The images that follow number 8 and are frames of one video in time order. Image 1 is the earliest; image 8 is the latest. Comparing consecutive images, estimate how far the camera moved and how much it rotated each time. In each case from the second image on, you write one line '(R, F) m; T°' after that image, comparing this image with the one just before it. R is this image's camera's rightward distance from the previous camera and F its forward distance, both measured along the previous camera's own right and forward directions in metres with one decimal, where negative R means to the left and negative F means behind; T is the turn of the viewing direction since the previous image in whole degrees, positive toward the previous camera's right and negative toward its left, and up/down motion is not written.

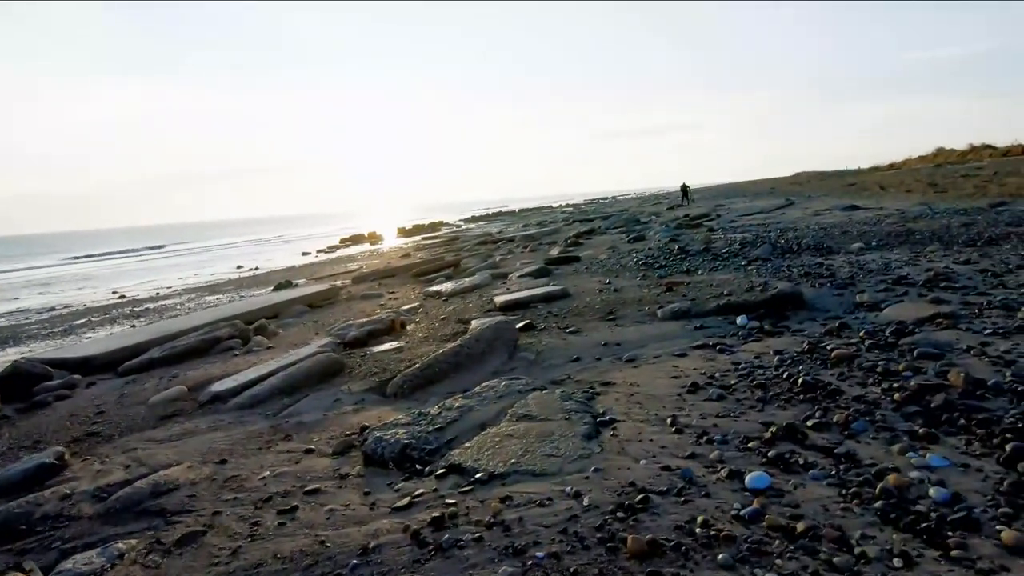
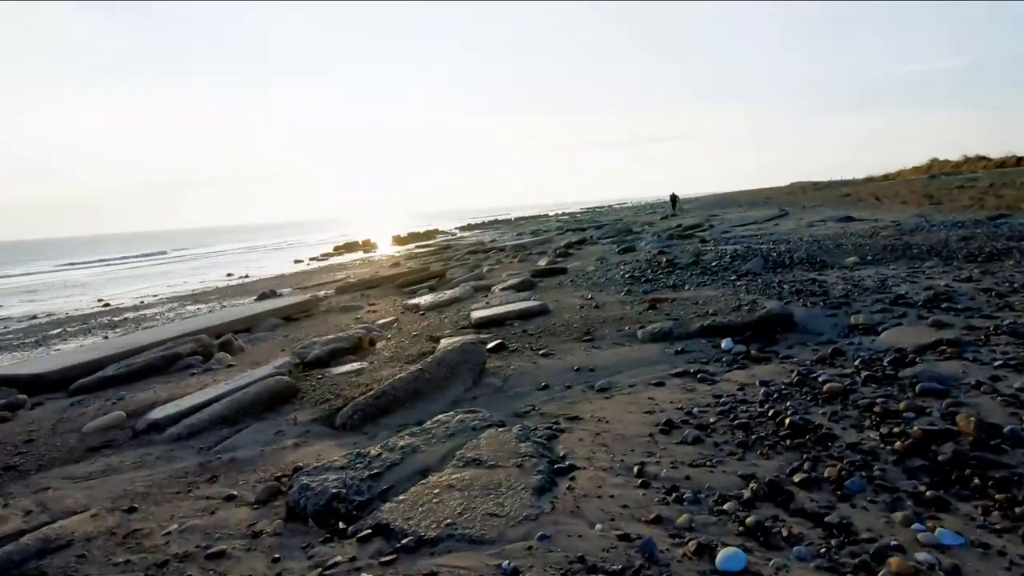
(+0.3, +0.4) m; 0°
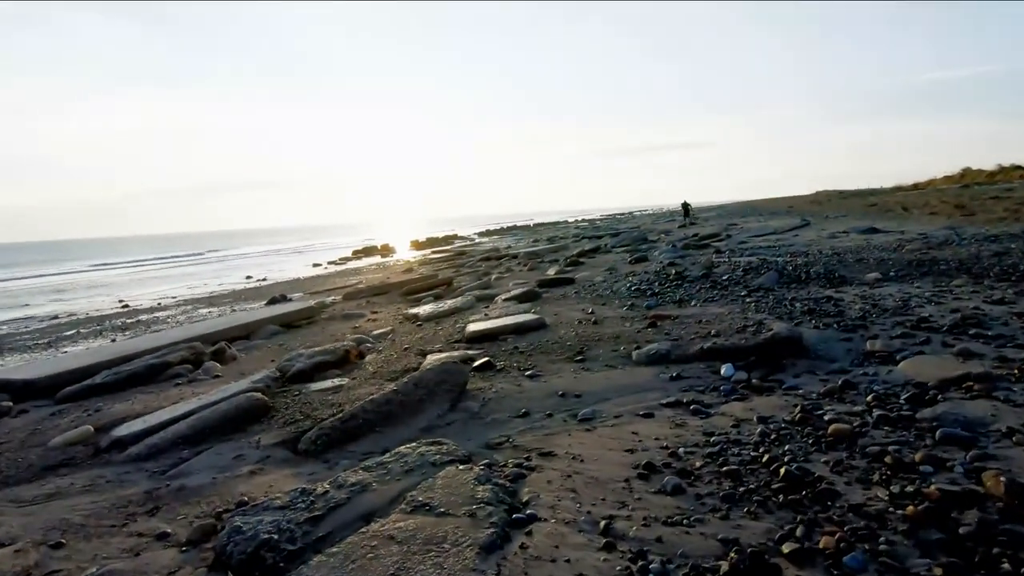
(+0.3, +0.3) m; -2°
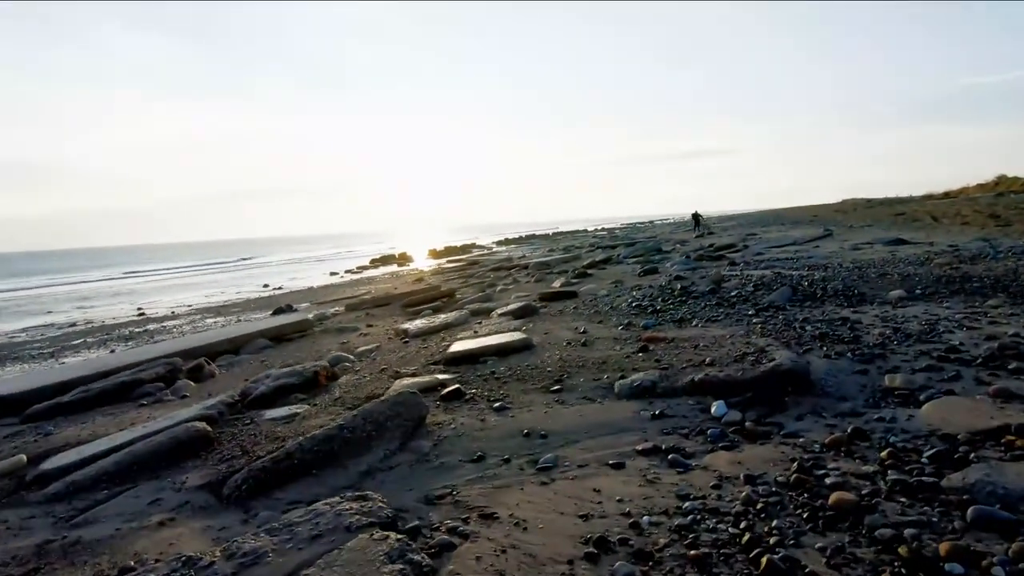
(+0.4, +0.5) m; -2°
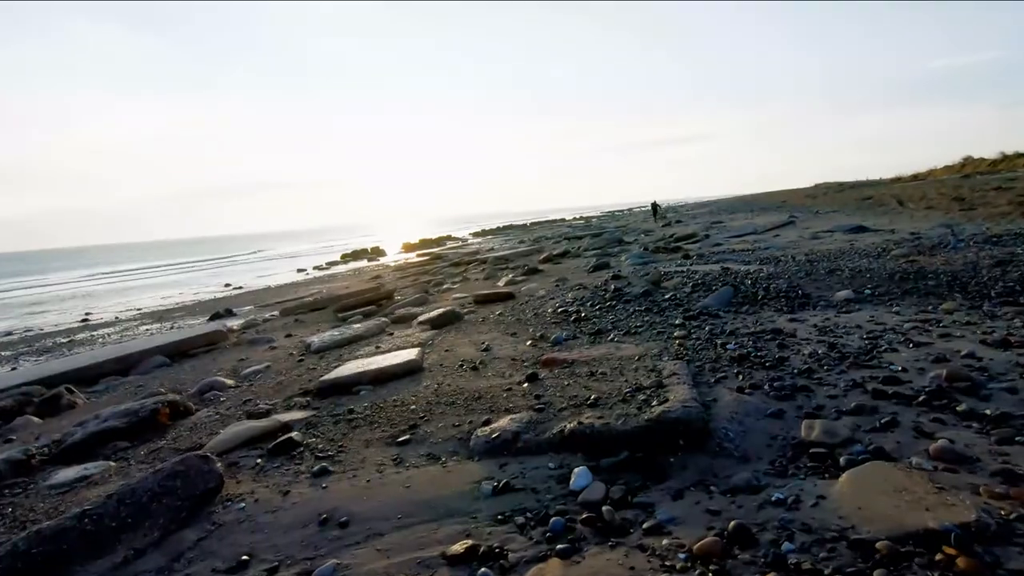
(+1.0, +0.9) m; +2°
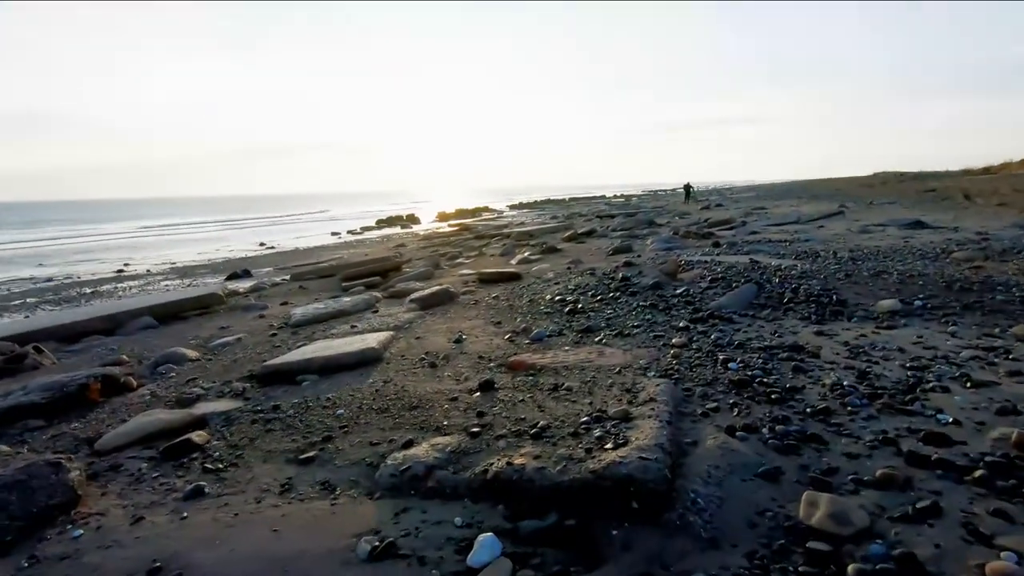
(+0.5, +0.8) m; -4°
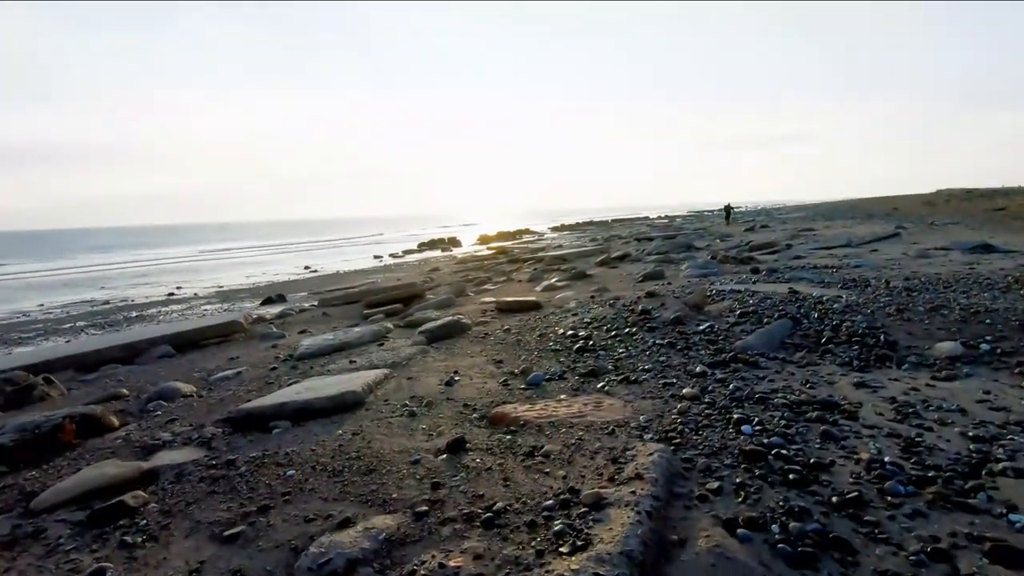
(+0.4, +0.5) m; -5°
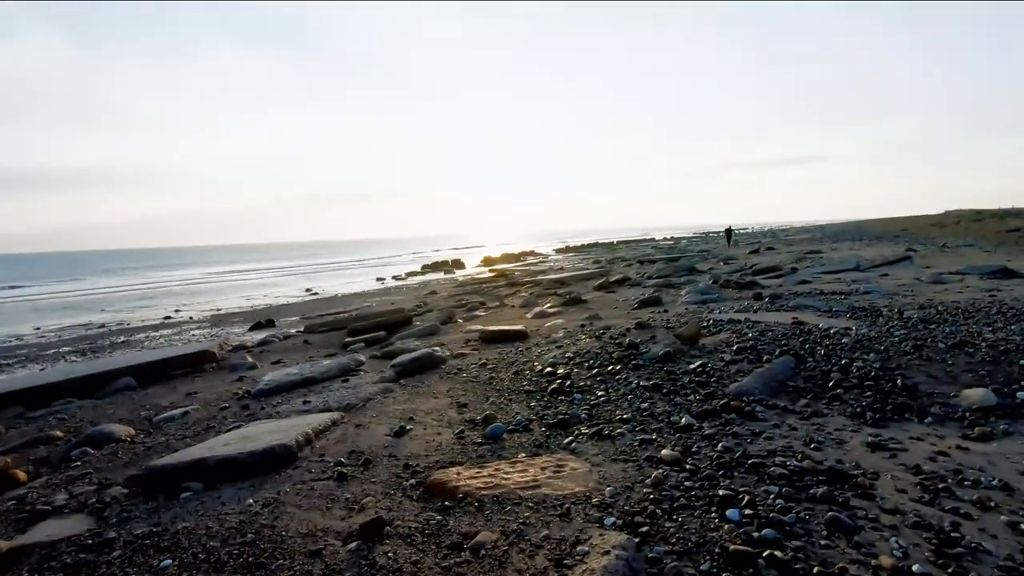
(+0.4, +0.6) m; -1°
